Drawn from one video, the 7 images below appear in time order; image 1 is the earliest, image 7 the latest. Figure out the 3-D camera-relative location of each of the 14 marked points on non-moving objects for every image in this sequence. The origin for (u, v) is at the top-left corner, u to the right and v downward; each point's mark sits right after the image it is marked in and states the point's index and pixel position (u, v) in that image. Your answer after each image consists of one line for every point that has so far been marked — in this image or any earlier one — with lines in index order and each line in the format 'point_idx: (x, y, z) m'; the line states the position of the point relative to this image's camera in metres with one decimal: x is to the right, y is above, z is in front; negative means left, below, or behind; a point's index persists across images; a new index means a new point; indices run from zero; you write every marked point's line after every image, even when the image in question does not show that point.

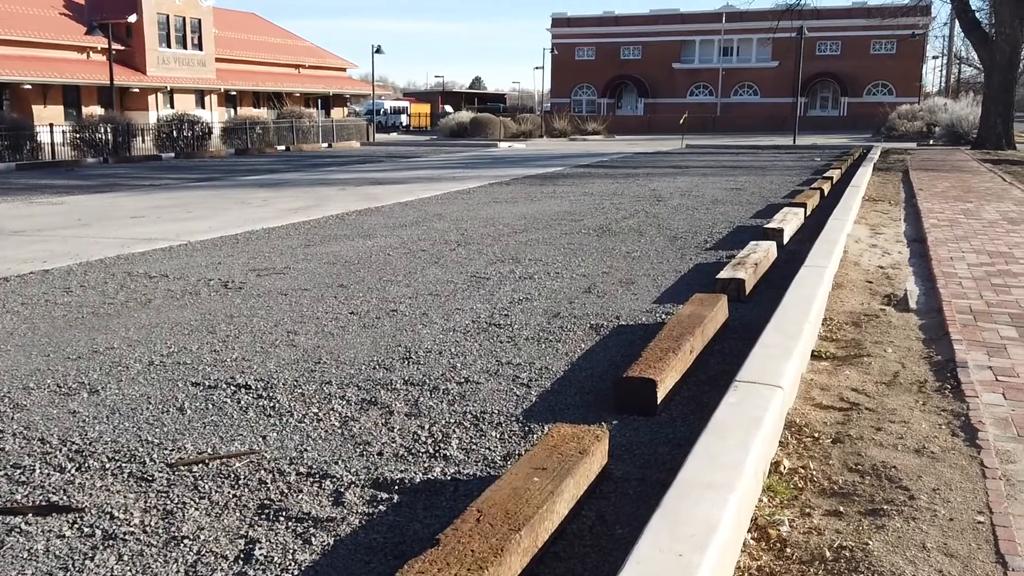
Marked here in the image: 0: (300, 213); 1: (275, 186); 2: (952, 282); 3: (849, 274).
0: (-3.2, +1.2, +13.3) m
1: (-5.1, +2.2, +18.8) m
2: (+3.8, +0.1, +7.4) m
3: (+3.1, +0.1, +7.9) m
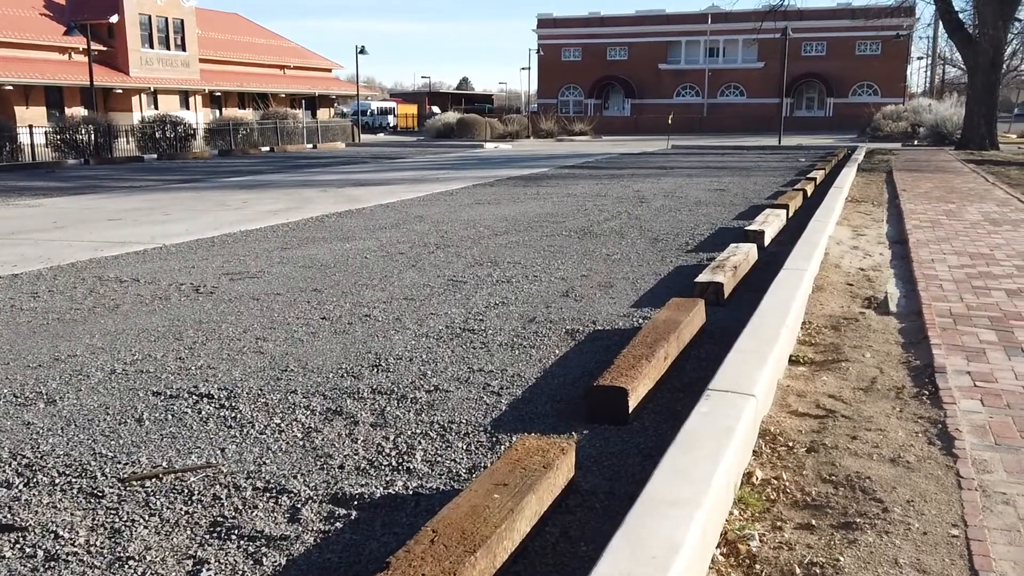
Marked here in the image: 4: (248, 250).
0: (-3.5, +1.1, +13.2) m
1: (-5.4, +2.2, +18.6) m
2: (+3.6, 0.0, +7.3) m
3: (+2.9, +0.1, +7.9) m
4: (-2.9, +0.4, +9.6) m
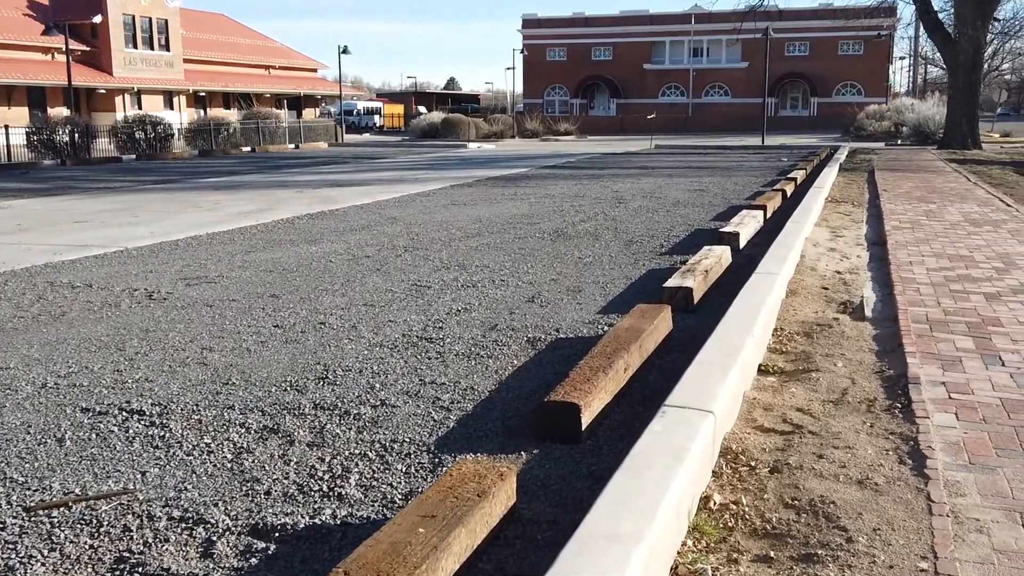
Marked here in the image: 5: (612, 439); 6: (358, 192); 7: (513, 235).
0: (-3.9, +1.1, +12.9) m
1: (-5.9, +2.1, +18.3) m
2: (+3.3, 0.0, +7.1) m
3: (+2.6, +0.1, +7.7) m
4: (-3.3, +0.4, +9.3) m
5: (+0.5, -0.7, +3.9) m
6: (-2.9, +1.8, +16.3) m
7: (0.0, +0.6, +10.4) m
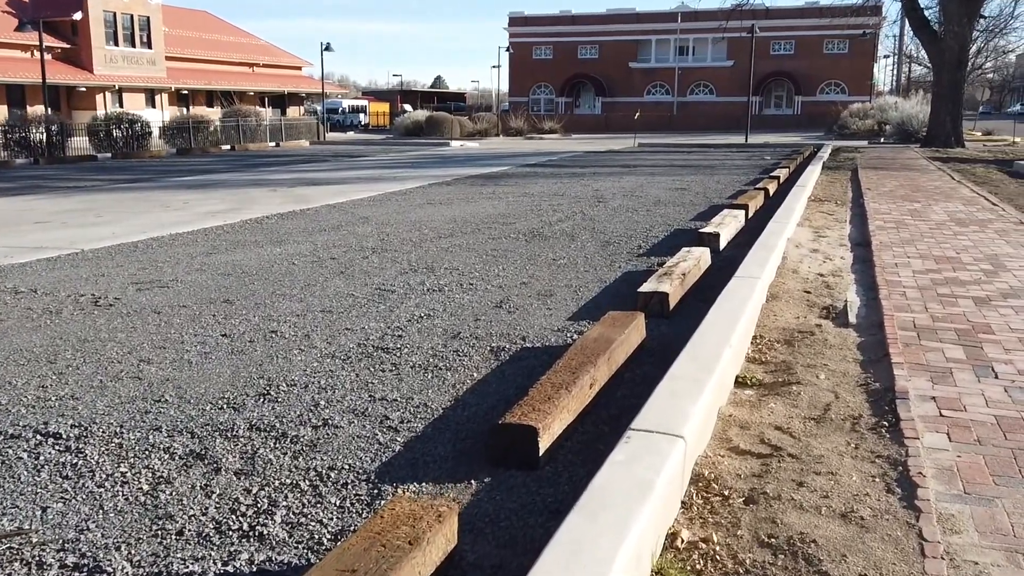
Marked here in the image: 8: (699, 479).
0: (-4.2, +1.0, +12.4) m
1: (-6.3, +2.1, +17.8) m
2: (+3.0, 0.0, +6.8) m
3: (+2.3, 0.0, +7.3) m
4: (-3.5, +0.3, +8.9) m
5: (+0.2, -0.7, +3.6) m
6: (-3.3, +1.8, +15.9) m
7: (-0.3, +0.6, +10.0) m
8: (+0.8, -0.8, +3.5) m
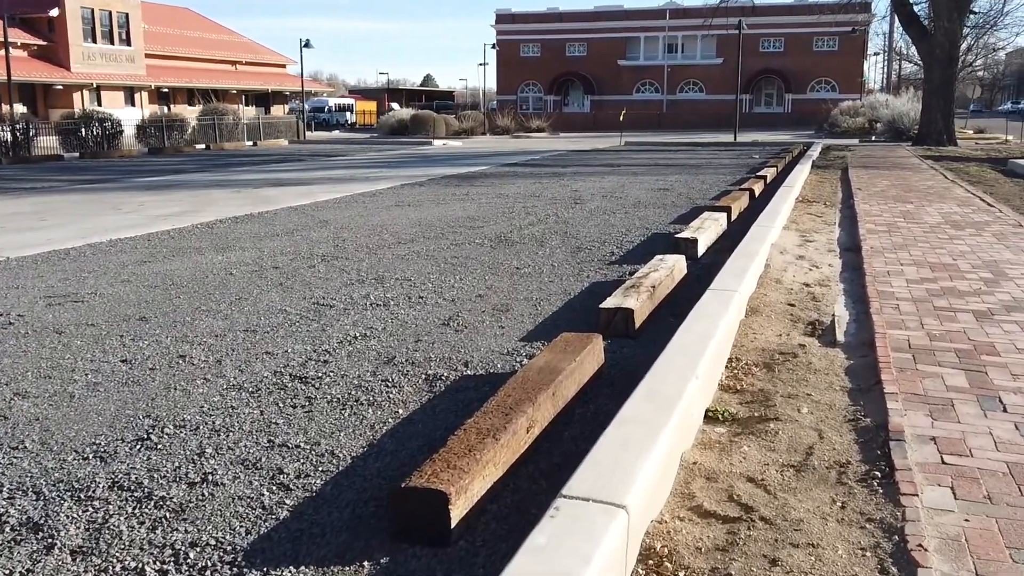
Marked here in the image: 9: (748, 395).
0: (-4.6, +0.9, +11.7) m
1: (-6.8, +2.0, +17.1) m
2: (+2.7, -0.1, +6.2) m
3: (+2.0, 0.0, +6.7) m
4: (-3.9, +0.2, +8.2) m
5: (-0.1, -0.8, +2.9) m
6: (-3.7, +1.7, +15.2) m
7: (-0.7, +0.5, +9.3) m
8: (+0.4, -0.9, +2.8) m
9: (+1.2, -0.6, +4.5) m
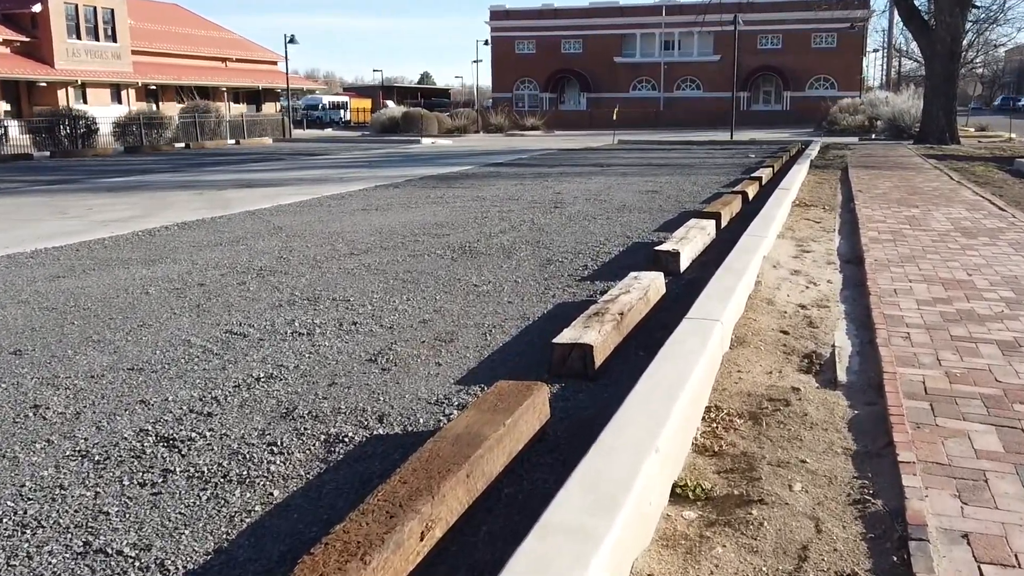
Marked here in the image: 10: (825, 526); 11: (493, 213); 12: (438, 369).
0: (-4.9, +0.8, +10.8) m
1: (-7.1, +1.8, +16.2) m
2: (+2.4, -0.3, +5.3) m
3: (+1.7, -0.2, +5.8) m
4: (-4.2, +0.1, +7.3) m
5: (-0.4, -1.0, +2.0) m
6: (-4.1, +1.5, +14.3) m
7: (-1.0, +0.4, +8.4) m
8: (+0.1, -1.0, +1.9) m
9: (+0.9, -0.7, +3.6) m
10: (+1.1, -0.8, +3.0) m
11: (-0.2, +1.0, +11.3) m
12: (-0.4, -0.4, +4.6) m
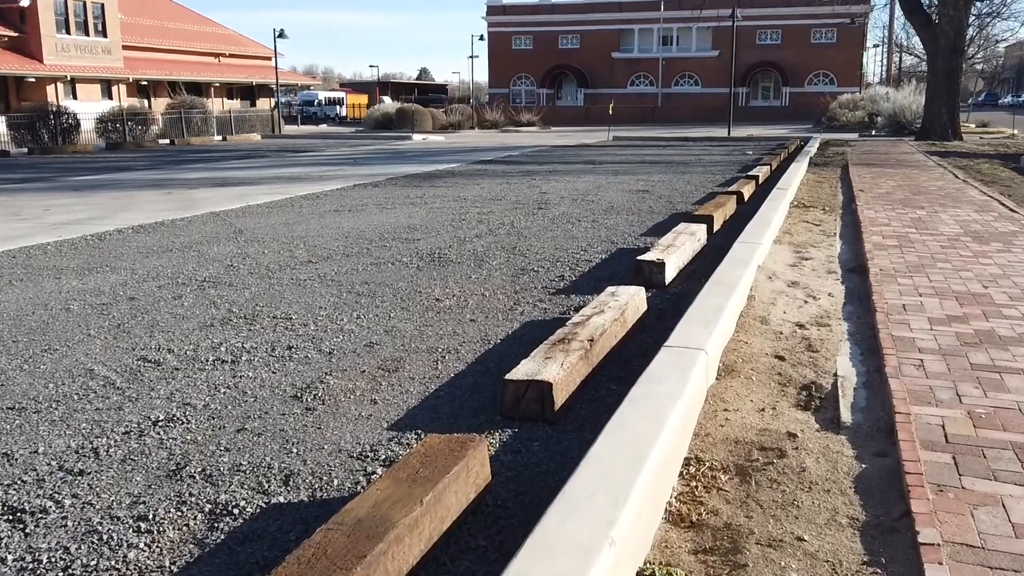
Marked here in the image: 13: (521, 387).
0: (-5.2, +0.7, +10.1) m
1: (-7.4, +1.8, +15.5) m
2: (+2.1, -0.4, +4.6) m
3: (+1.4, -0.3, +5.1) m
4: (-4.5, 0.0, +6.6) m
5: (-0.6, -1.1, +1.3) m
6: (-4.3, +1.5, +13.6) m
7: (-1.3, +0.3, +7.7) m
8: (-0.1, -1.2, +1.2) m
9: (+0.7, -0.8, +2.9) m
10: (+0.8, -0.9, +2.3) m
11: (-0.5, +0.9, +10.6) m
12: (-0.6, -0.5, +3.9) m
13: (0.0, -0.4, +3.7) m
